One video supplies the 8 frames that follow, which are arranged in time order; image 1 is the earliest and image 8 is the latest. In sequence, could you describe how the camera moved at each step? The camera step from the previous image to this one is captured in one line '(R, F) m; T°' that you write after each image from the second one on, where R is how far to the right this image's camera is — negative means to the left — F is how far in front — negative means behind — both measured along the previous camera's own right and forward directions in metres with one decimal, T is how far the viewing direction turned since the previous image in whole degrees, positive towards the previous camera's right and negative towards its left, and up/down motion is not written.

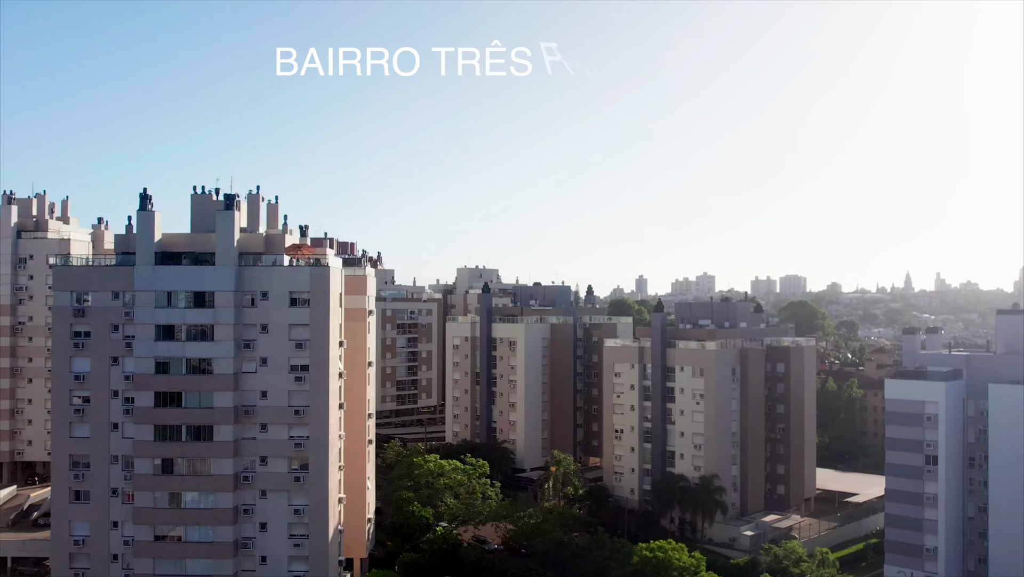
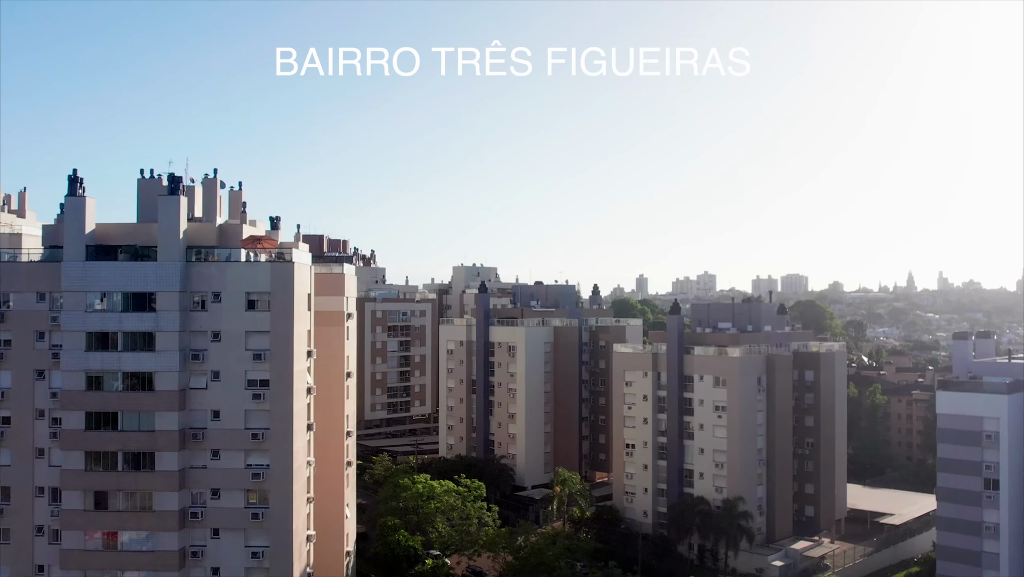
(0.0, +3.7) m; 0°
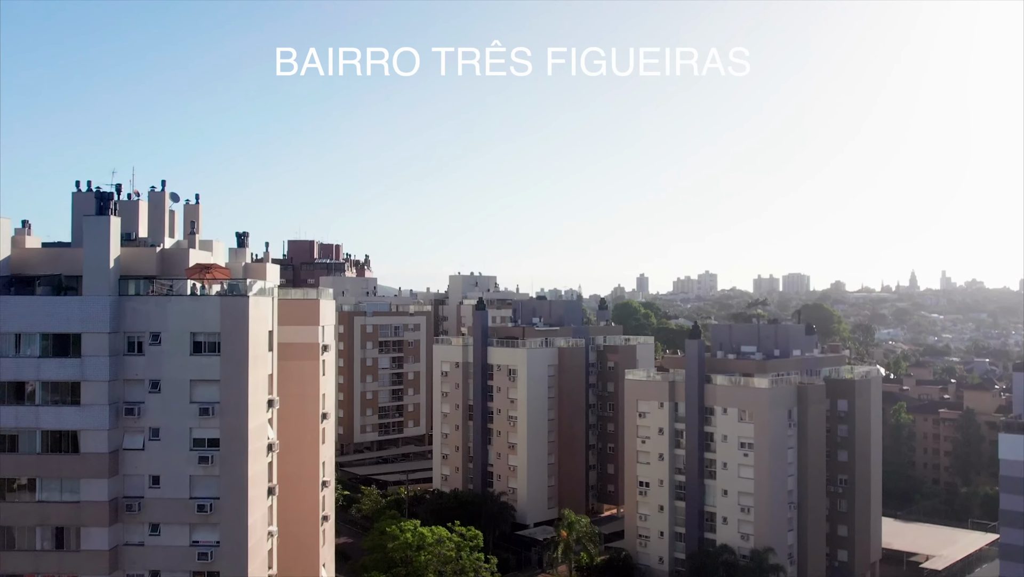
(0.0, +3.4) m; 0°
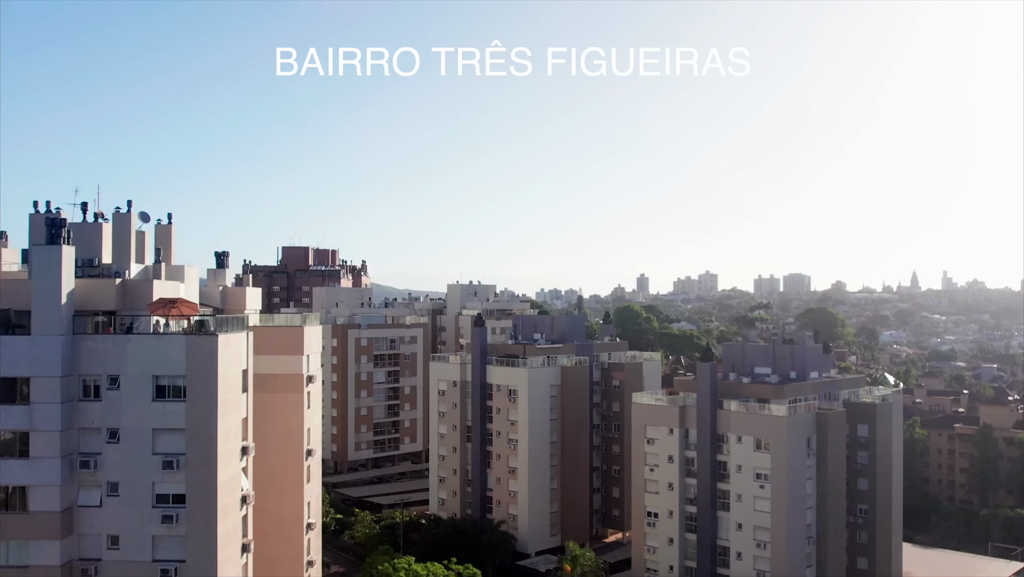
(0.0, +1.7) m; 0°
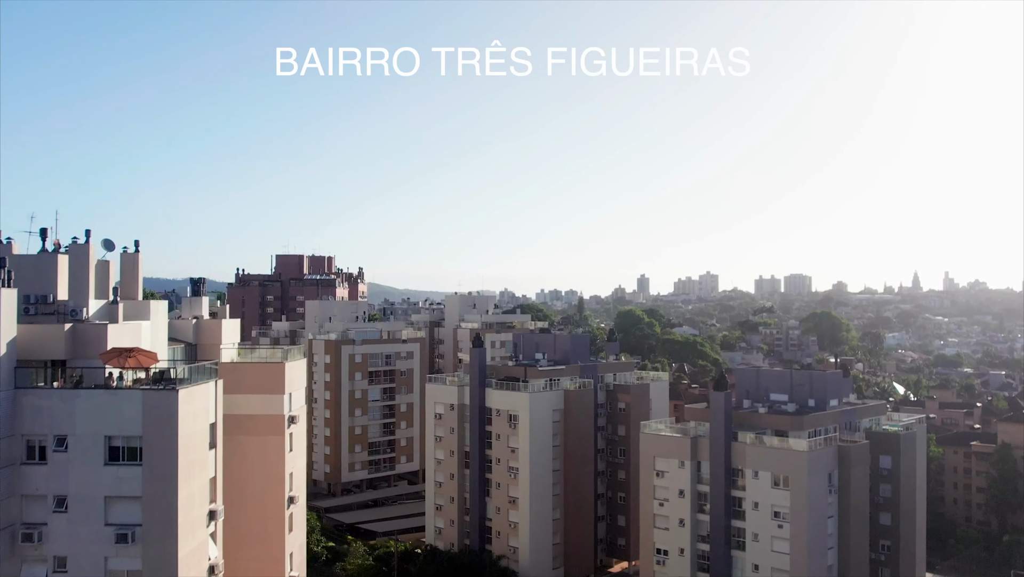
(0.0, +1.7) m; 0°
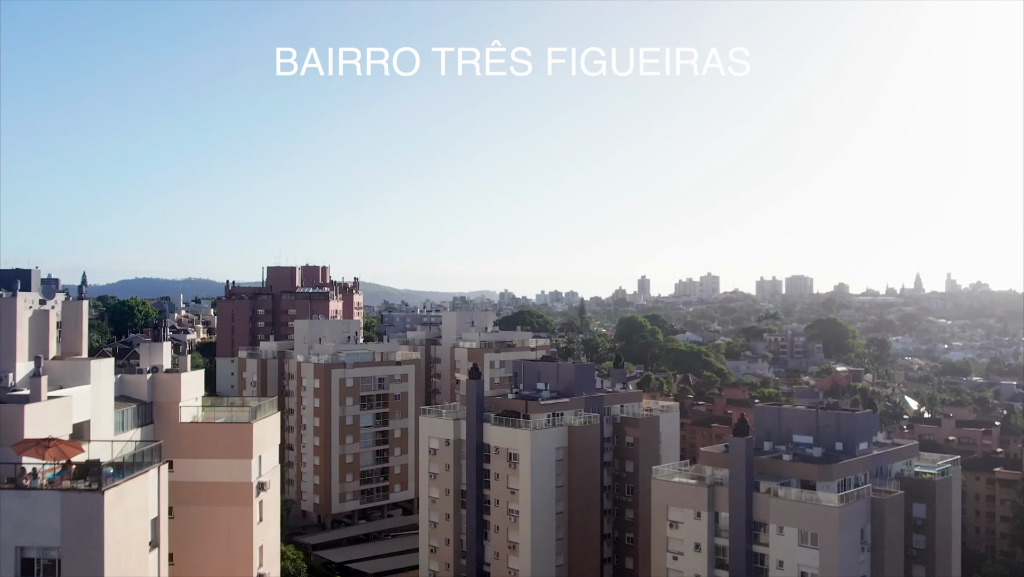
(0.0, +2.3) m; 0°
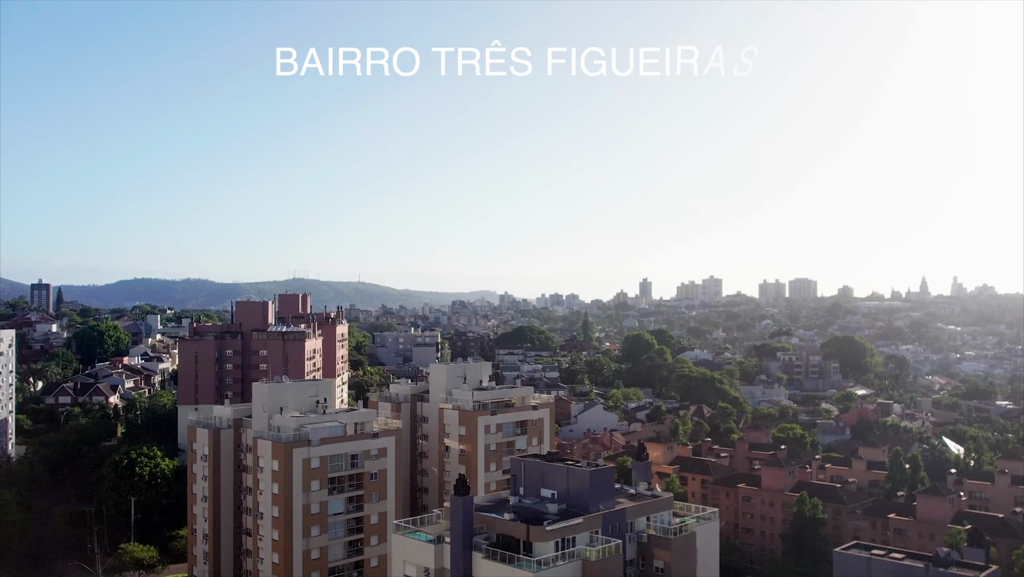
(+0.1, +6.8) m; 0°
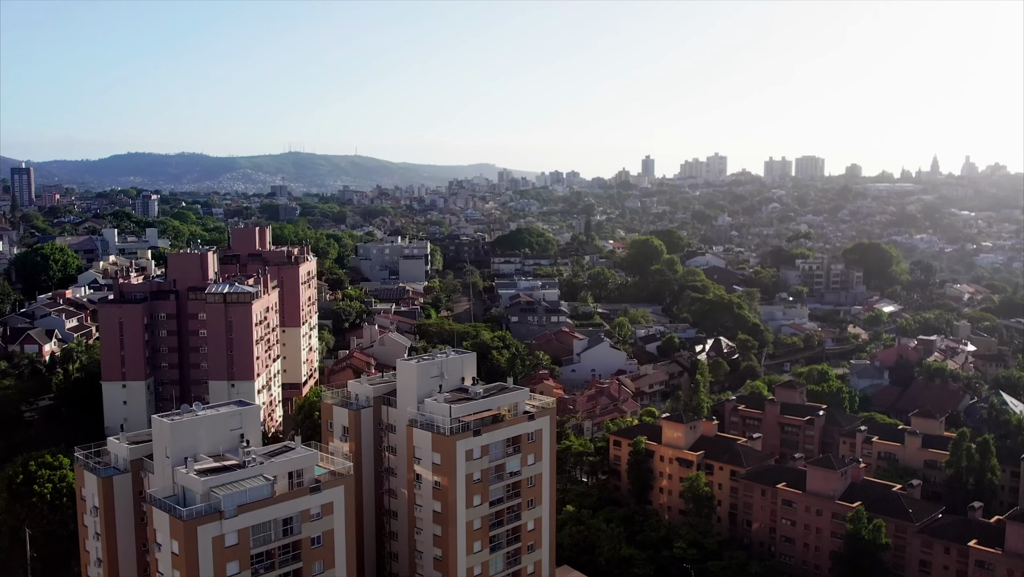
(+0.4, +10.5) m; 0°
